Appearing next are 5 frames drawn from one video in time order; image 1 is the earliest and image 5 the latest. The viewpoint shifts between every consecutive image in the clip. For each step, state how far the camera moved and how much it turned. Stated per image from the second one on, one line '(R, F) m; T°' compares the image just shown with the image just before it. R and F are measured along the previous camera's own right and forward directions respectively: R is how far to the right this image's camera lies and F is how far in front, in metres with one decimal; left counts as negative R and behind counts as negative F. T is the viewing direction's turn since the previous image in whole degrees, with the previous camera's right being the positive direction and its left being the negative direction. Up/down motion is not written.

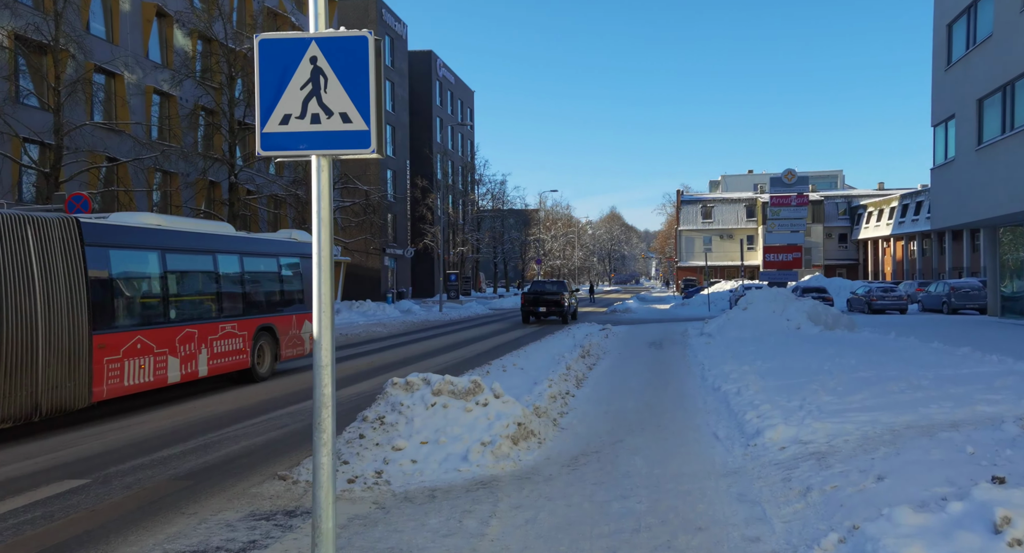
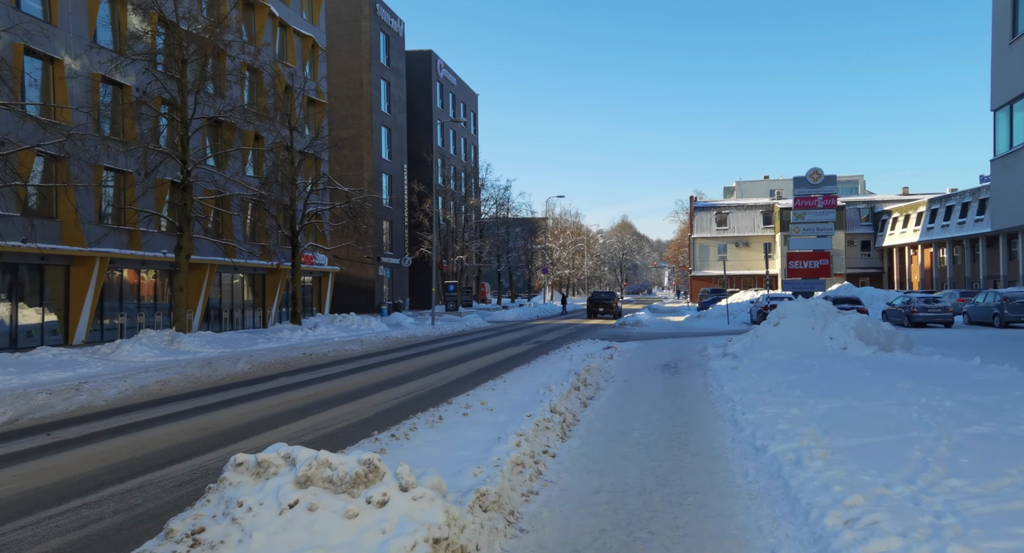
(+0.5, +3.8) m; -1°
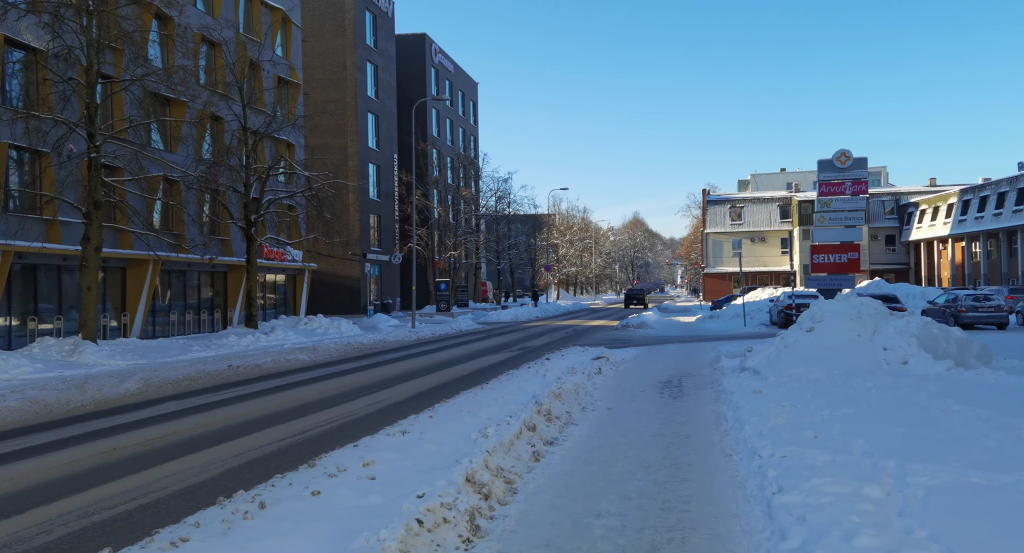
(+0.9, +4.3) m; -1°
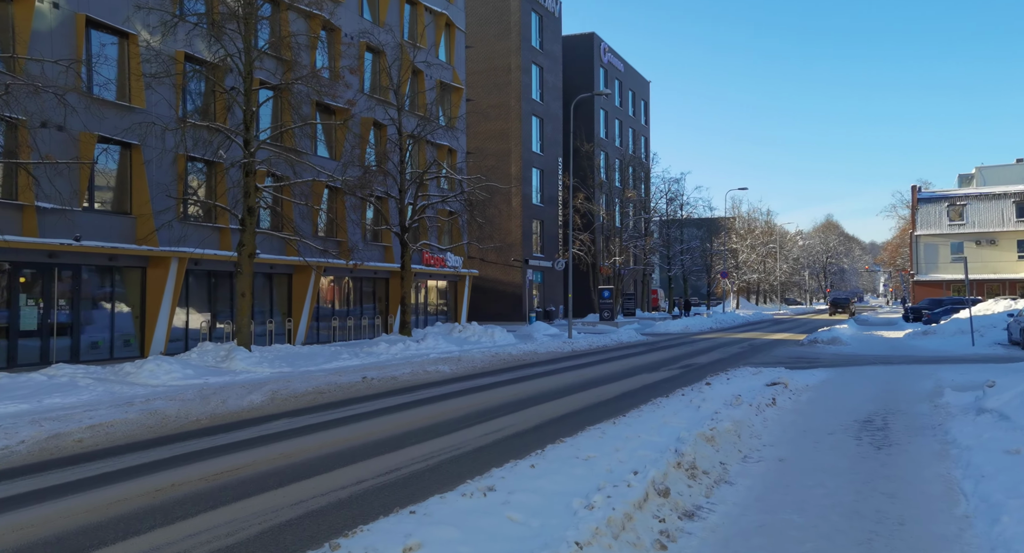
(+0.4, +2.4) m; -11°
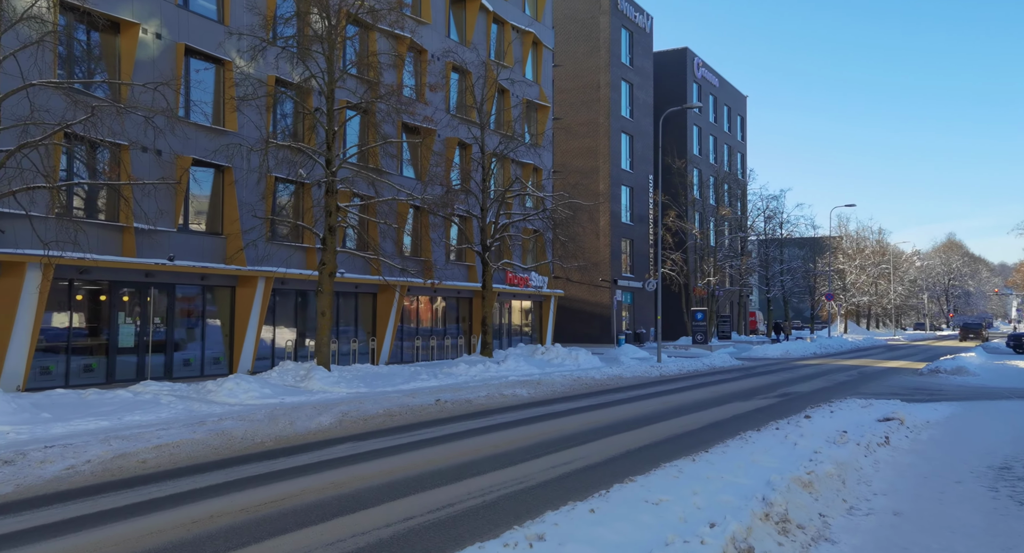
(+0.3, +1.0) m; -6°
